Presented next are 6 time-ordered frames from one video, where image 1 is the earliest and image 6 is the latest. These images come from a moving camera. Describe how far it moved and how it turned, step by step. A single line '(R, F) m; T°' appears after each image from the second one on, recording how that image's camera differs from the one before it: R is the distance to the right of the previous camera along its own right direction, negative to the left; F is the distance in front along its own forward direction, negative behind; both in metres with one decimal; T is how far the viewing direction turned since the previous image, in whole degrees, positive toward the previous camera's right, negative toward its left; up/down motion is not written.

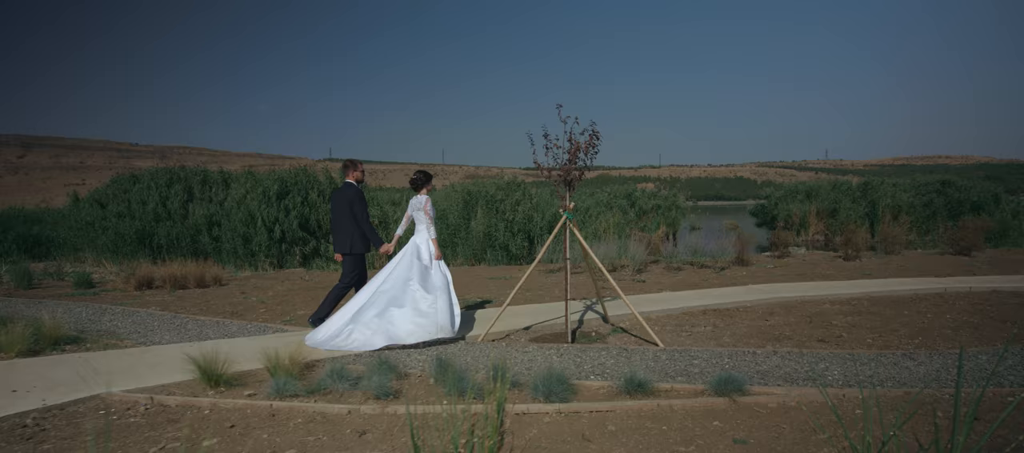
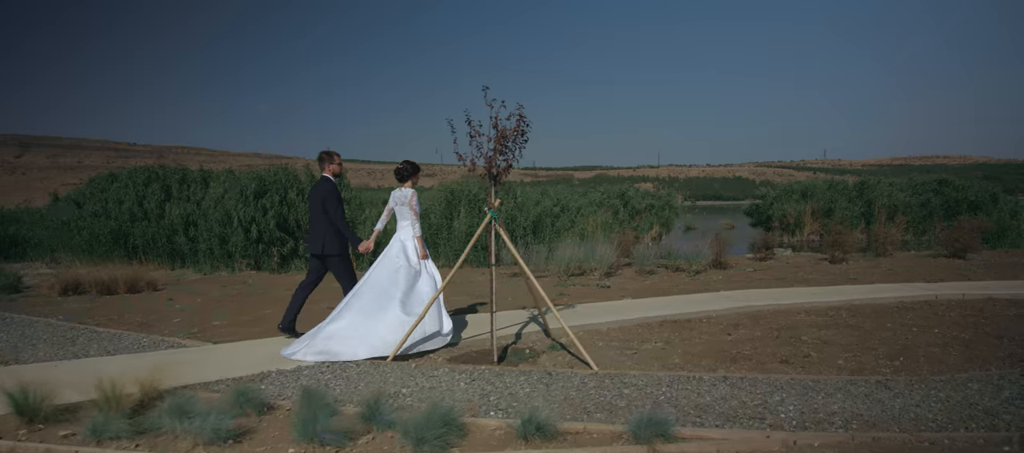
(+0.8, +1.0) m; 0°
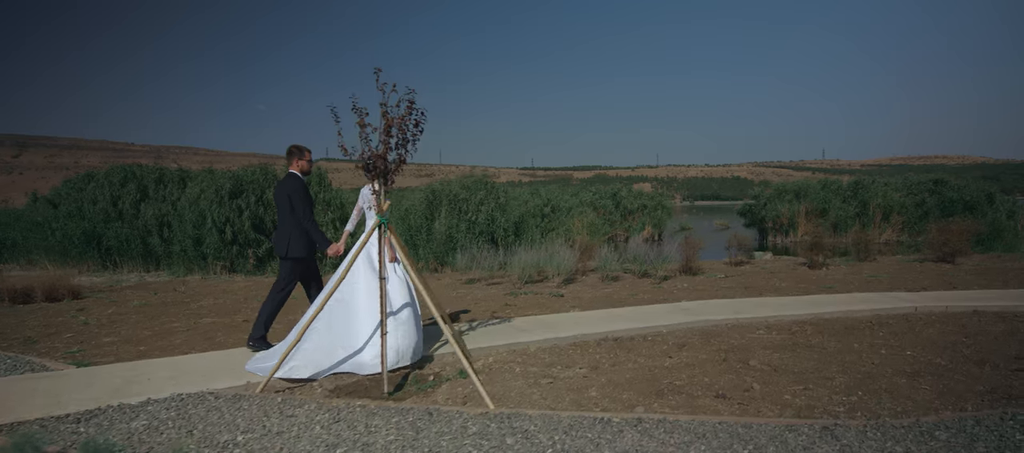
(+0.9, +1.0) m; 0°
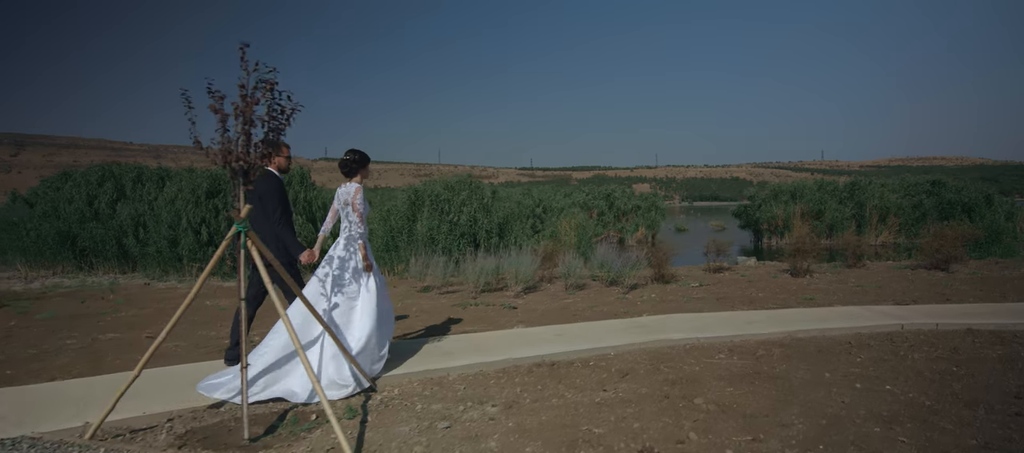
(+0.8, +1.0) m; 0°
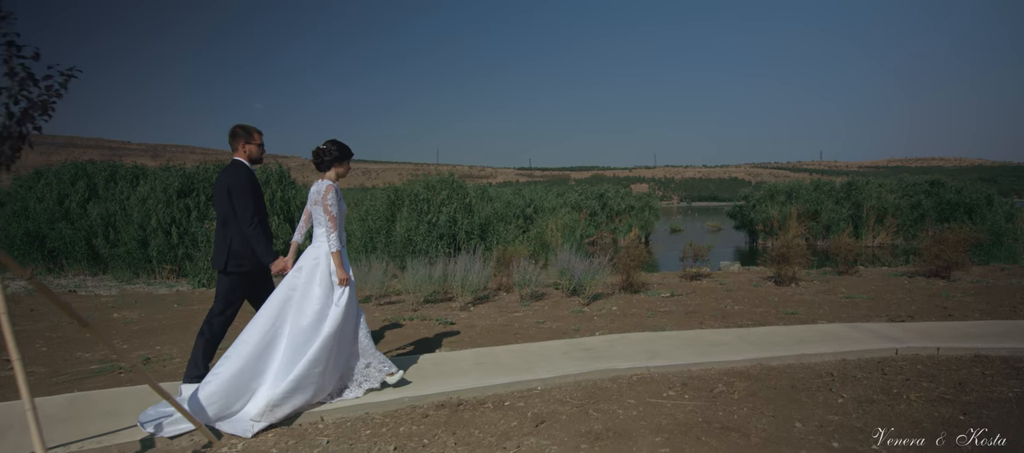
(+0.8, +1.2) m; 0°
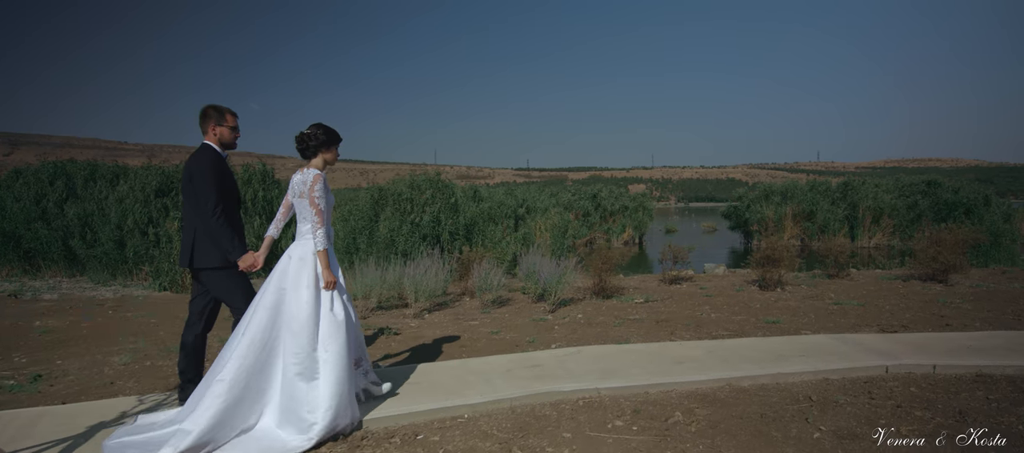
(+0.5, +0.8) m; 0°
